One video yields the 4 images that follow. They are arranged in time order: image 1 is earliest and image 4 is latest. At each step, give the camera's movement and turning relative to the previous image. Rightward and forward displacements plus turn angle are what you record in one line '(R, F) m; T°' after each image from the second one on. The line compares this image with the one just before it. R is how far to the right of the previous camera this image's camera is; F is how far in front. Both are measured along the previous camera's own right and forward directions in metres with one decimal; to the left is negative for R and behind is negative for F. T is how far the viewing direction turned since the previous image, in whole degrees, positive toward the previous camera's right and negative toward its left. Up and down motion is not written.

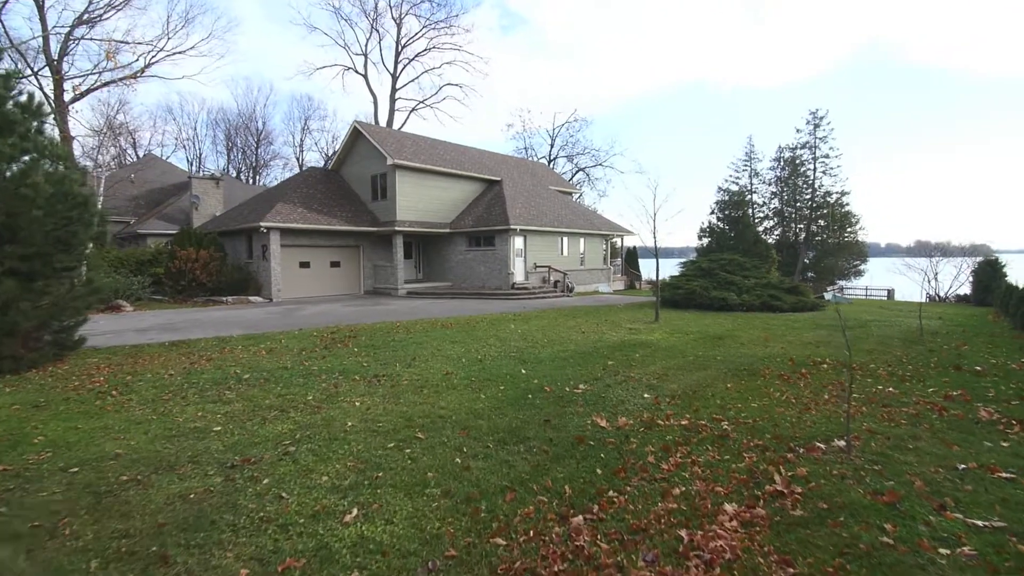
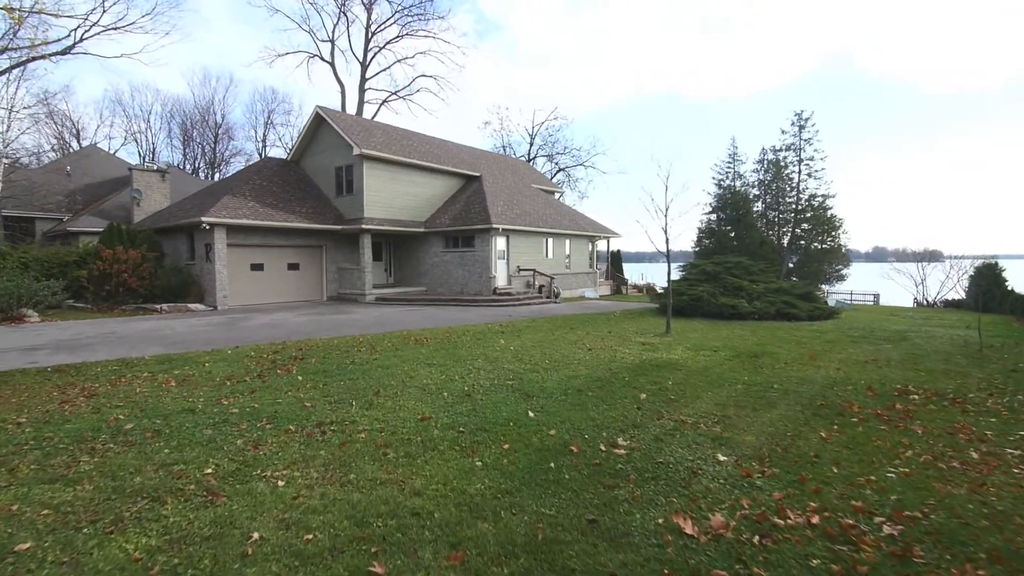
(-0.3, +1.8) m; +3°
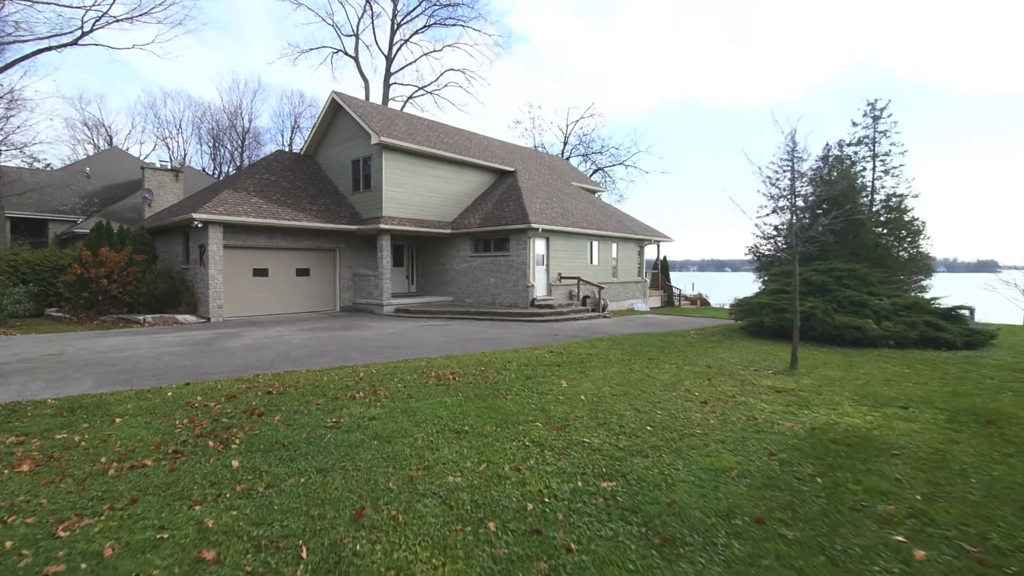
(-0.5, +2.7) m; -3°
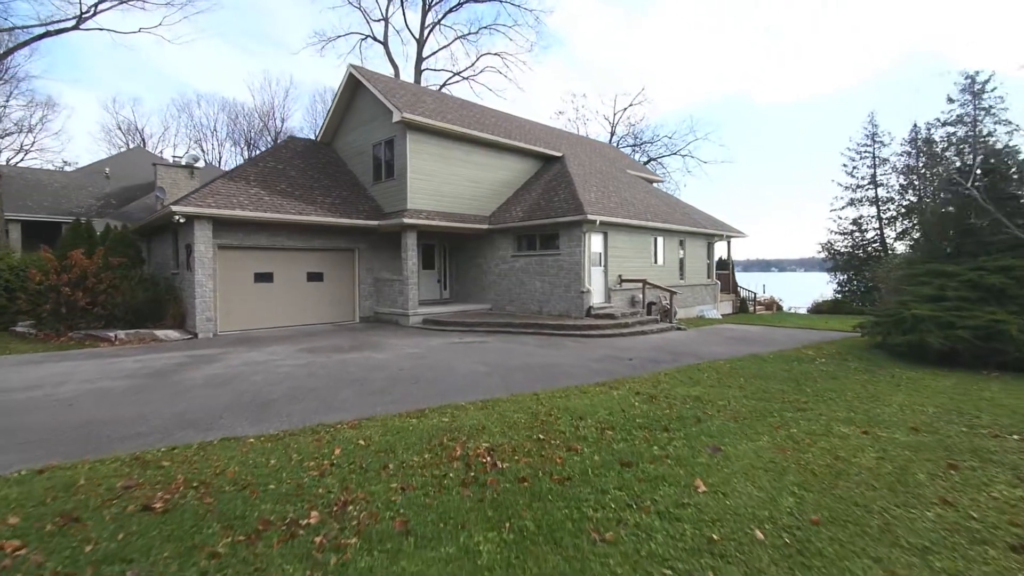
(-0.4, +2.6) m; -4°
